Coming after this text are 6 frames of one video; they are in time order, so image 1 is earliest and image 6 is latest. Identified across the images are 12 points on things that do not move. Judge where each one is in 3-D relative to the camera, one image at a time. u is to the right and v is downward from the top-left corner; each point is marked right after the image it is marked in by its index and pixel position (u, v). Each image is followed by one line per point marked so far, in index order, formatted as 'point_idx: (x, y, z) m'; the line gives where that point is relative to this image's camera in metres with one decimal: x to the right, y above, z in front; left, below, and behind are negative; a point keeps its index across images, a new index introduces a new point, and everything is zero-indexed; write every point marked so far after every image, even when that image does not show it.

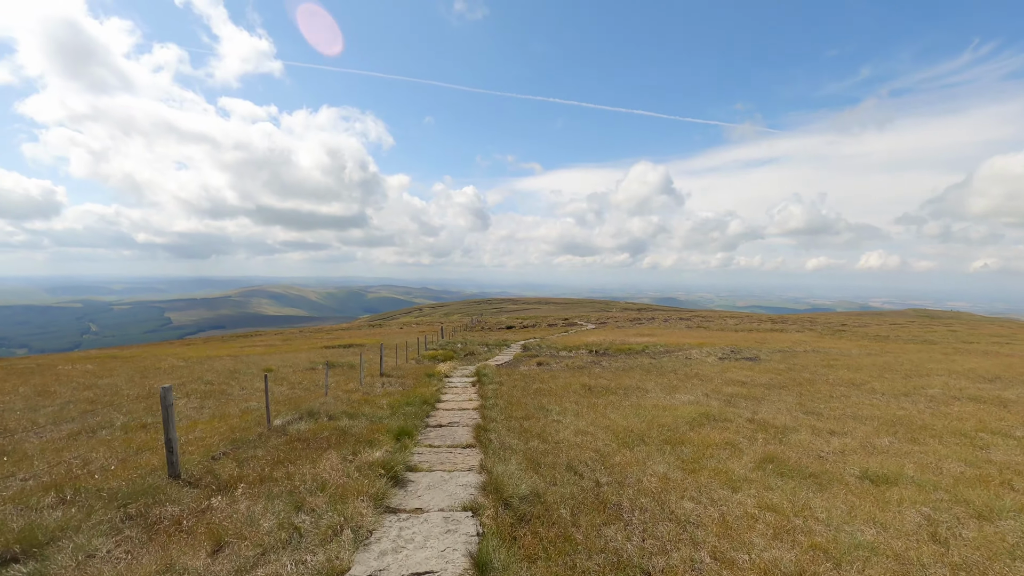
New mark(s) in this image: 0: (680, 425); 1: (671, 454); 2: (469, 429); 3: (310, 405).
0: (+5.6, -4.6, +14.0) m
1: (+4.2, -4.4, +11.1) m
2: (-1.4, -4.7, +14.0) m
3: (-8.3, -4.8, +17.1) m
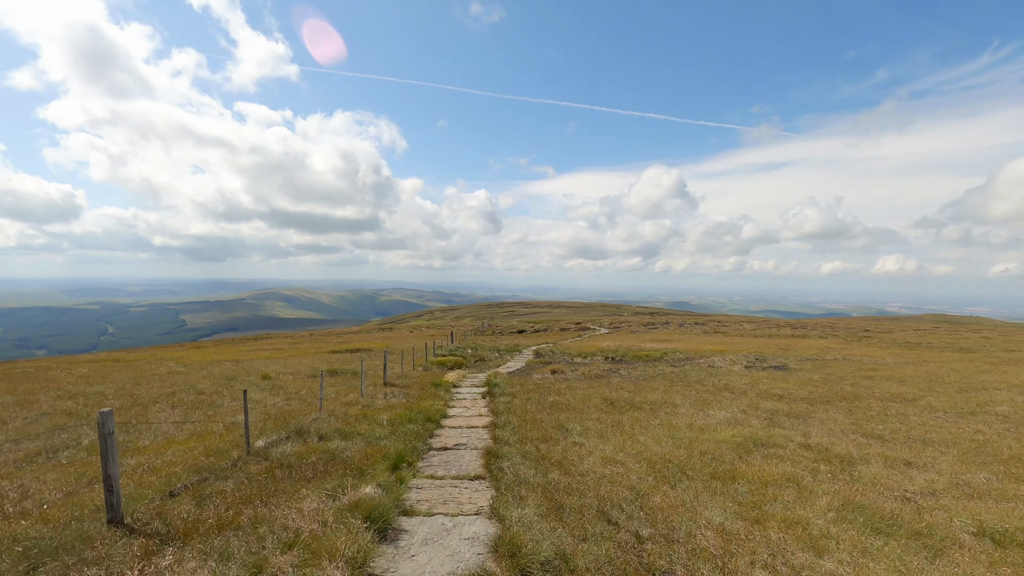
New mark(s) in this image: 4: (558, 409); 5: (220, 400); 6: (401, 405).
0: (+6.1, -4.7, +11.9) m
1: (+4.6, -4.5, +9.1) m
2: (-1.0, -4.8, +12.1) m
3: (-7.8, -4.9, +15.4) m
4: (+2.0, -5.4, +18.6) m
5: (-14.1, -5.5, +20.1) m
6: (-5.1, -5.4, +19.2) m
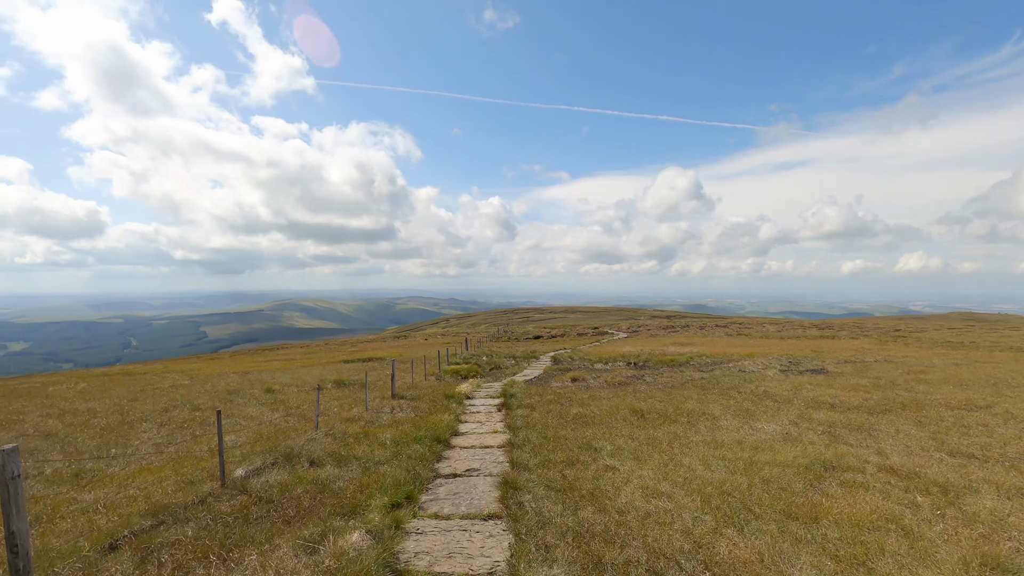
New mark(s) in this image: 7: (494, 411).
0: (+6.6, -4.5, +9.7) m
1: (+5.0, -4.3, +7.0) m
2: (-0.5, -4.7, +10.1) m
3: (-7.2, -5.1, +13.7) m
4: (+2.8, -5.4, +16.6) m
5: (-13.3, -5.8, +18.6) m
6: (-4.3, -5.6, +17.4) m
7: (-0.9, -5.6, +19.0) m
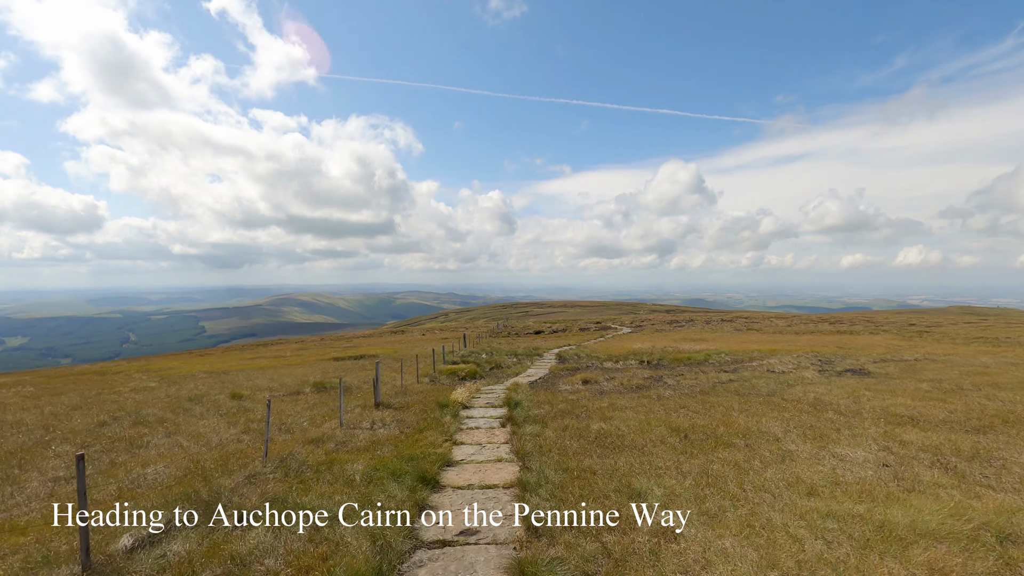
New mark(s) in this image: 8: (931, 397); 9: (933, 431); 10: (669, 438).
0: (+6.8, -4.1, +6.2) m
1: (+5.3, -4.0, +3.4) m
2: (-0.2, -4.4, +6.6) m
3: (-6.9, -4.7, +10.1) m
4: (+3.0, -5.0, +13.1) m
5: (-13.0, -5.4, +15.0) m
6: (-4.0, -5.1, +13.8) m
7: (-0.6, -5.1, +15.5) m
8: (+19.6, -5.1, +19.7) m
9: (+14.1, -4.8, +14.1) m
10: (+5.1, -4.8, +13.6) m
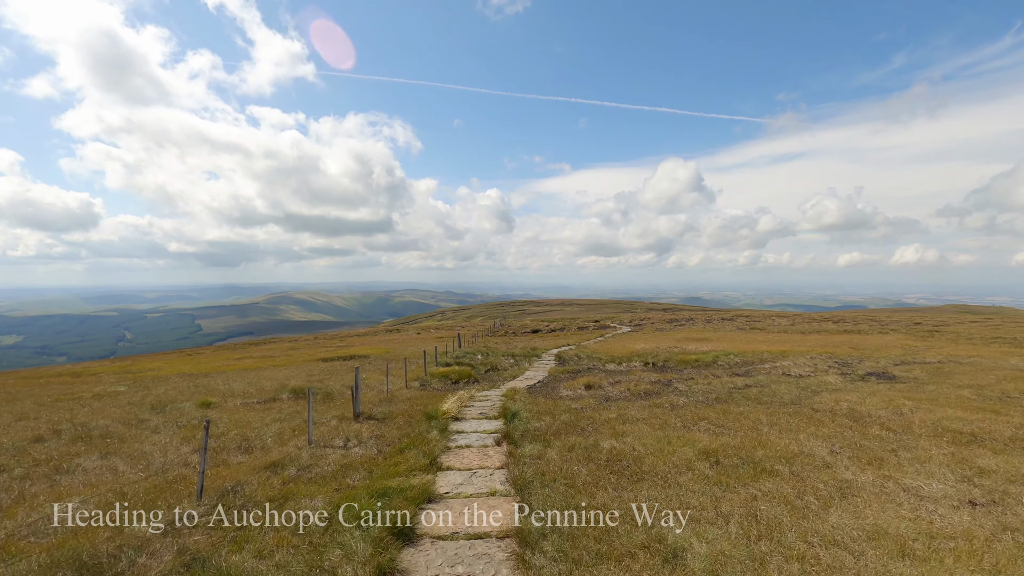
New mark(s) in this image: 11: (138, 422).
0: (+6.8, -4.0, +3.9) m
1: (+5.2, -3.9, +1.2) m
2: (-0.3, -4.3, +4.3) m
3: (-7.0, -4.6, +7.8) m
4: (+3.0, -4.8, +10.8) m
5: (-13.1, -5.3, +12.7) m
6: (-4.1, -5.0, +11.6) m
7: (-0.7, -5.0, +13.2) m
8: (+19.5, -5.0, +17.5) m
9: (+14.0, -4.7, +11.9) m
10: (+5.0, -4.7, +11.3) m
11: (-16.3, -5.8, +18.4) m
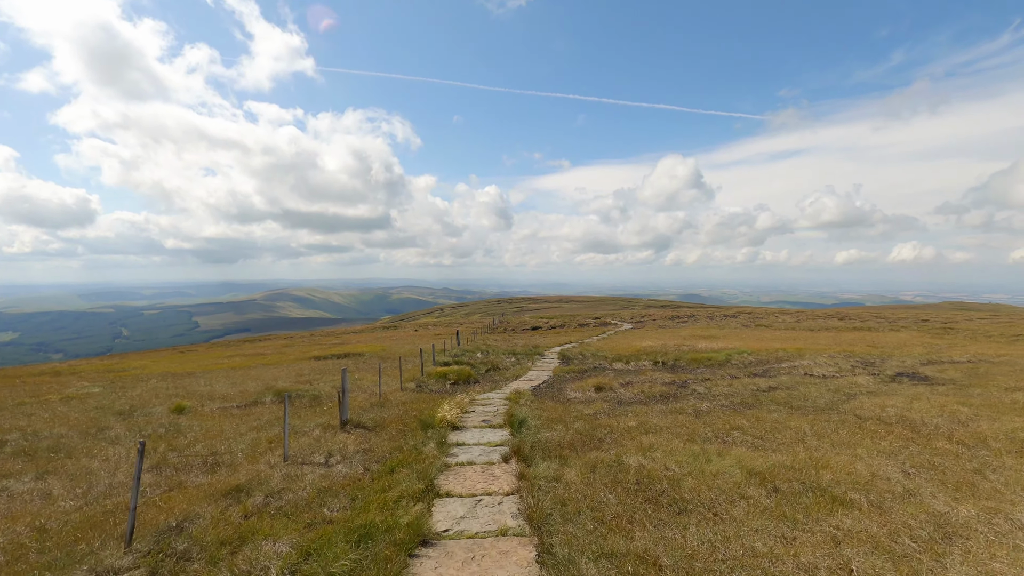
0: (+7.1, -3.8, +2.0) m
1: (+5.5, -3.7, -0.8) m
2: (0.0, -4.1, +2.3) m
3: (-6.7, -4.3, +5.8) m
4: (+3.2, -4.6, +8.8) m
5: (-12.9, -5.0, +10.7) m
6: (-3.8, -4.7, +9.6) m
7: (-0.4, -4.7, +11.2) m
8: (+19.8, -4.7, +15.6) m
9: (+14.3, -4.4, +9.9) m
10: (+5.3, -4.5, +9.3) m
11: (-16.0, -5.5, +16.3) m
